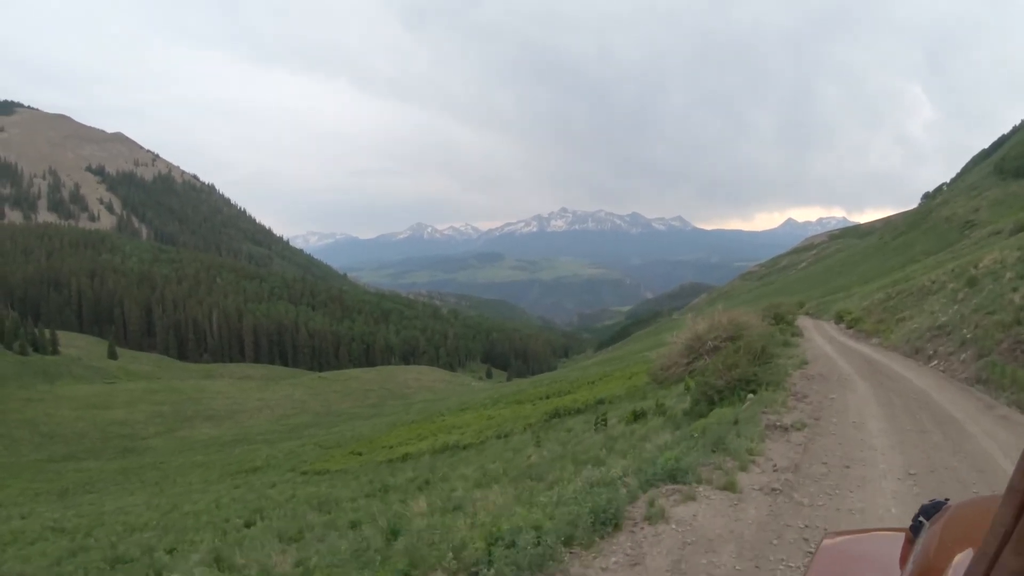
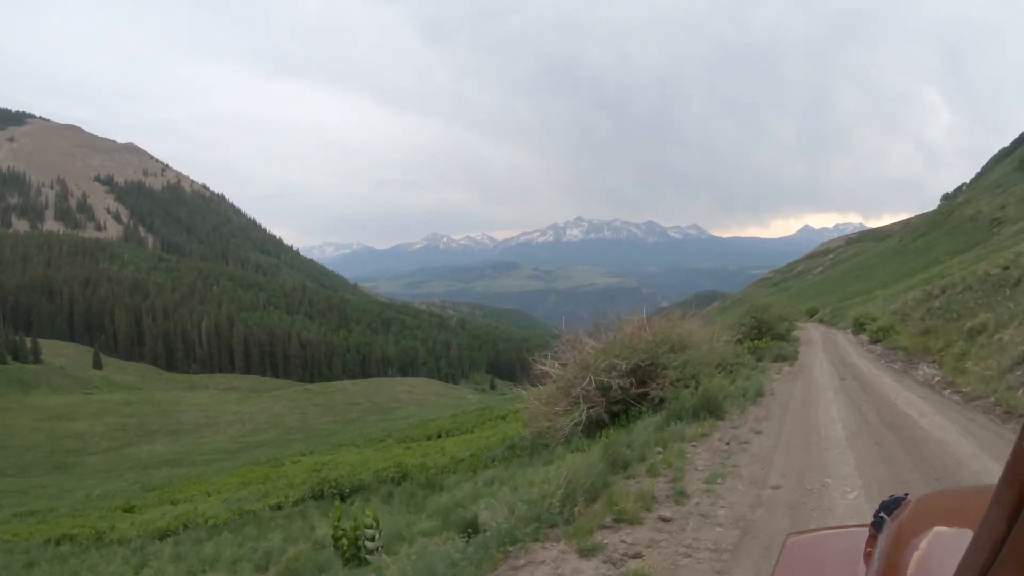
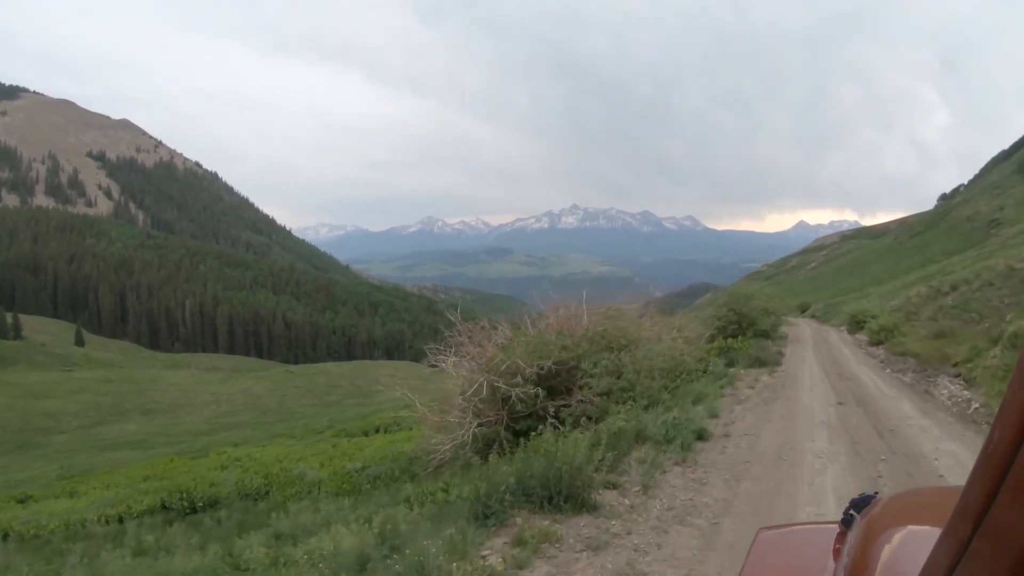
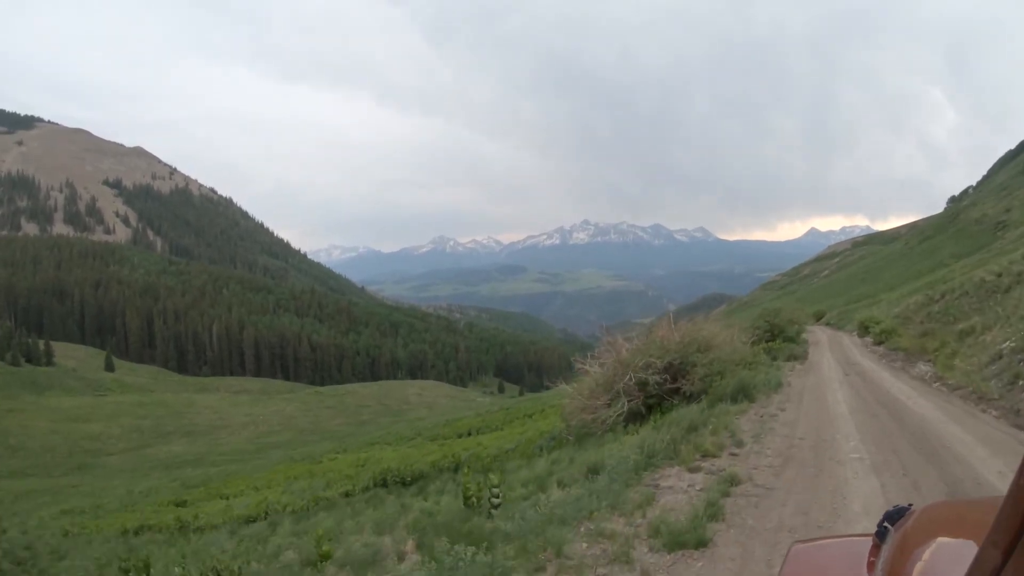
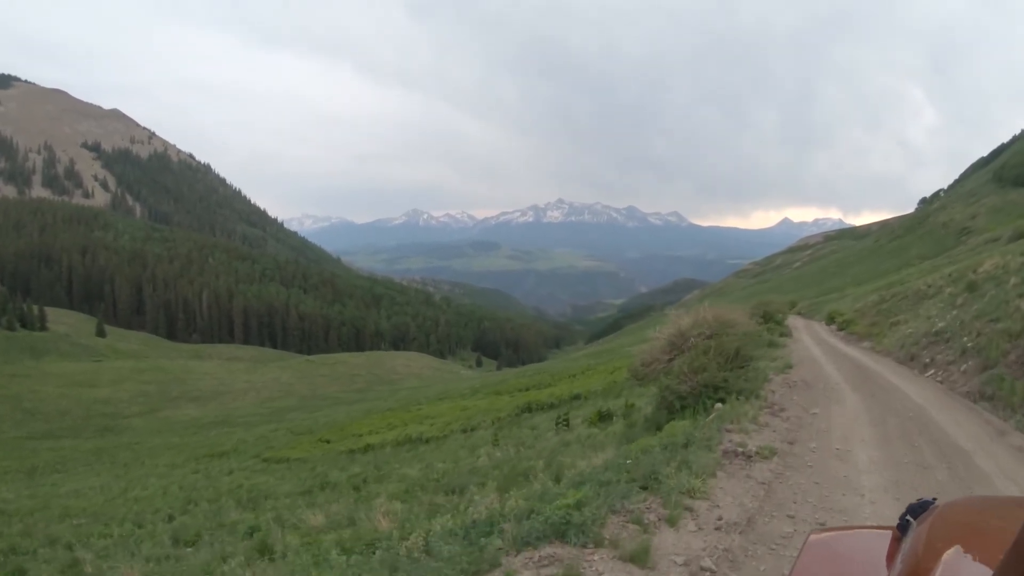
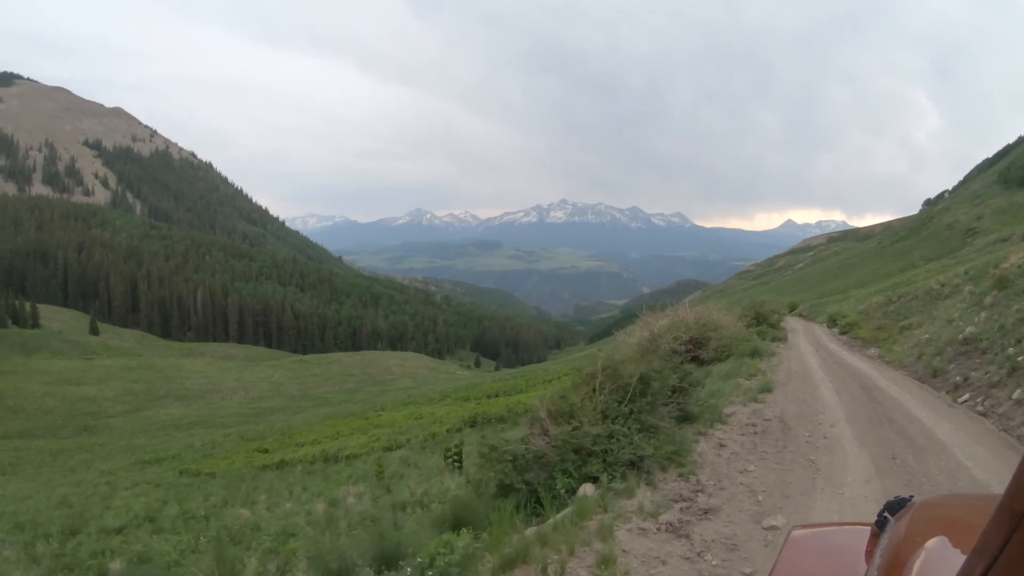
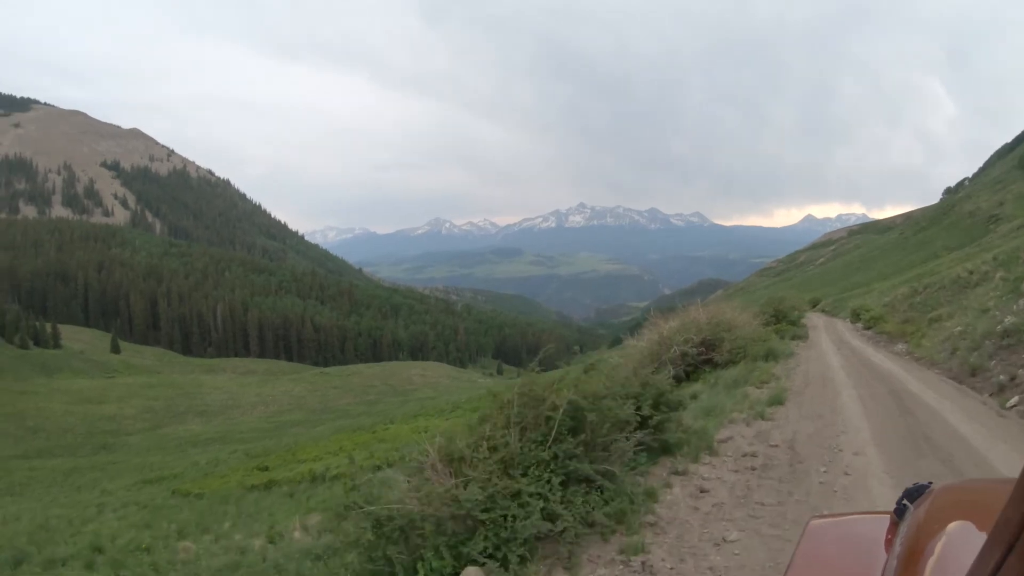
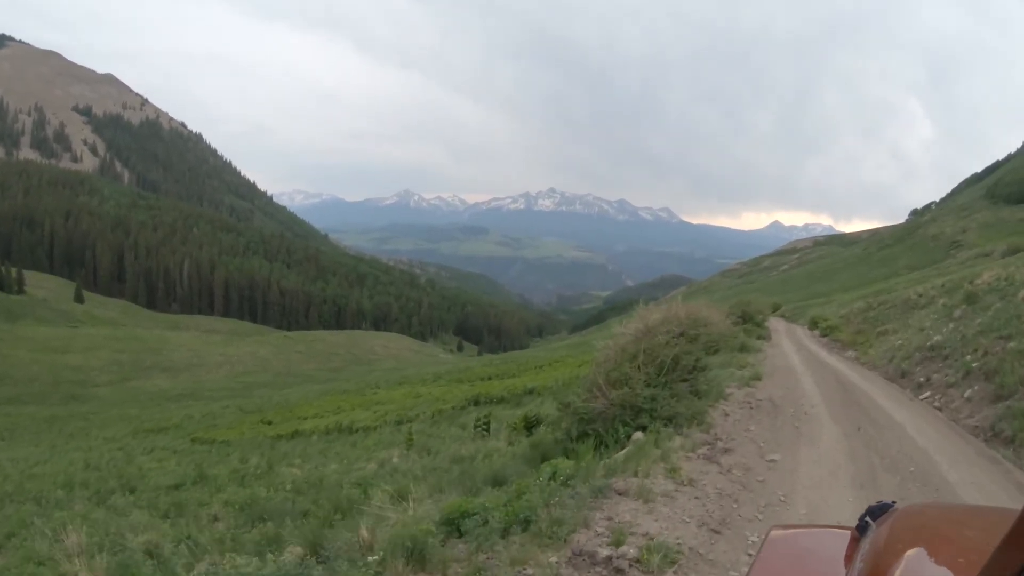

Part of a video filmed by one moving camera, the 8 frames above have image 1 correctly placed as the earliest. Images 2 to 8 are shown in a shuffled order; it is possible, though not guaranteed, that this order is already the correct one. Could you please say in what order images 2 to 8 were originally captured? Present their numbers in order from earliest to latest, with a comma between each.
5, 8, 6, 7, 4, 2, 3
